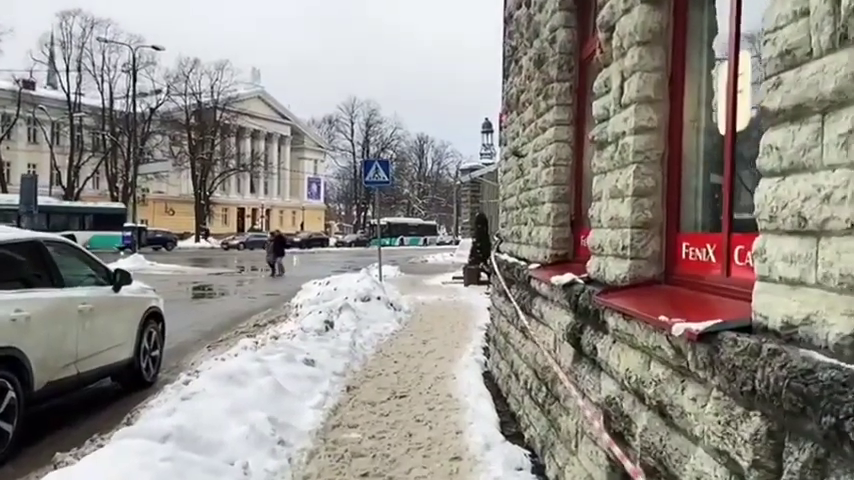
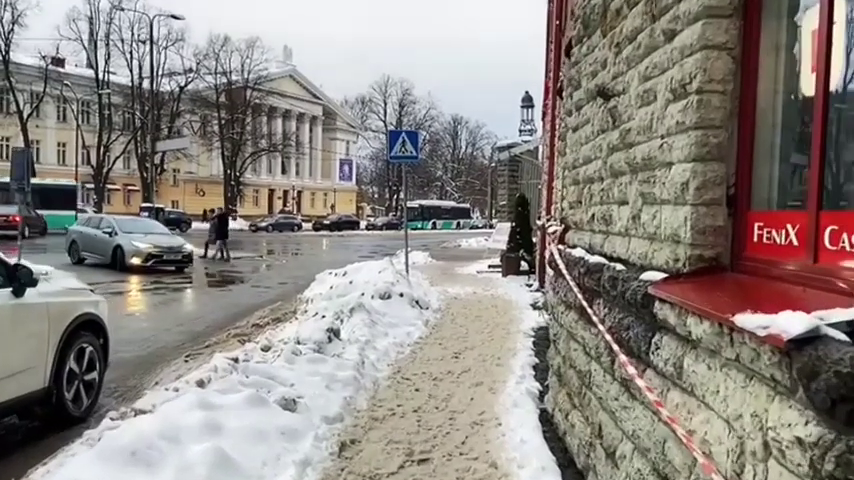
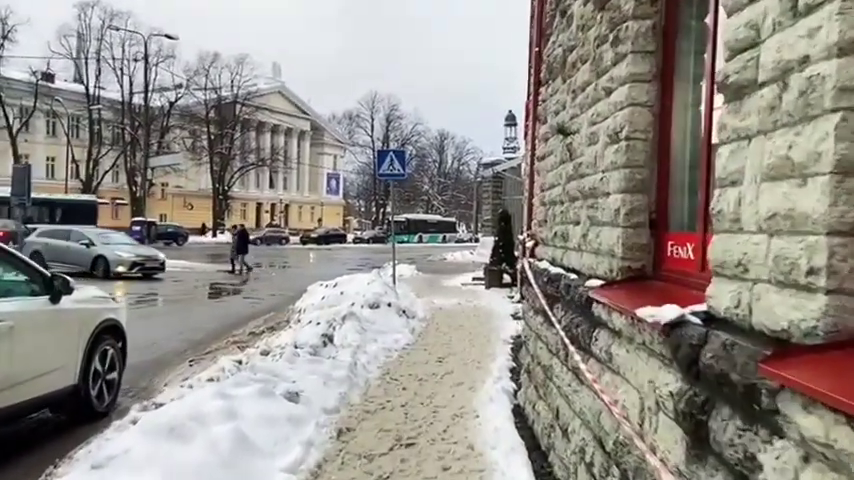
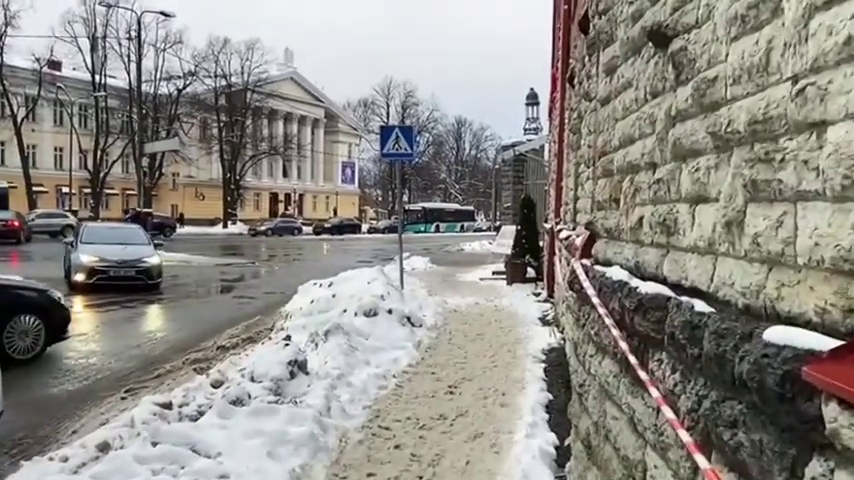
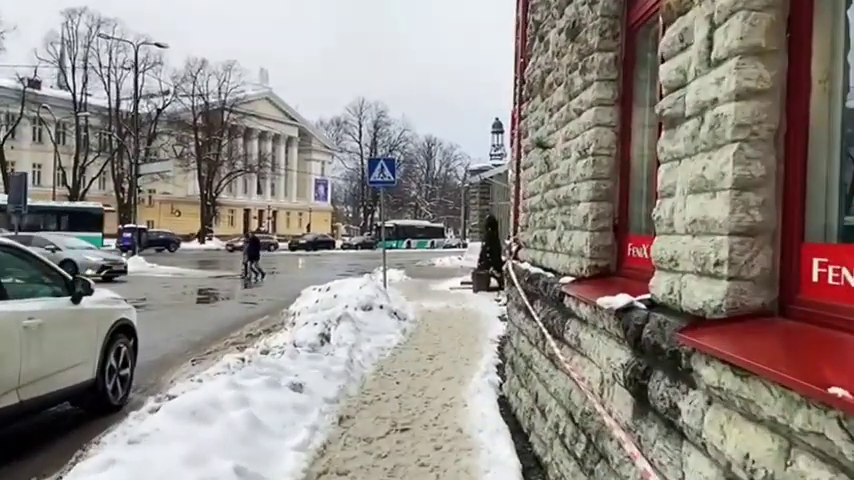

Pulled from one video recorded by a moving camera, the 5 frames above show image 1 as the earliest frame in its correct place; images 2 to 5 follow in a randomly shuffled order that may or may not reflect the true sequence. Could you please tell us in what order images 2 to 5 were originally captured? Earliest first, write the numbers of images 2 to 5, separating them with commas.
5, 3, 2, 4
